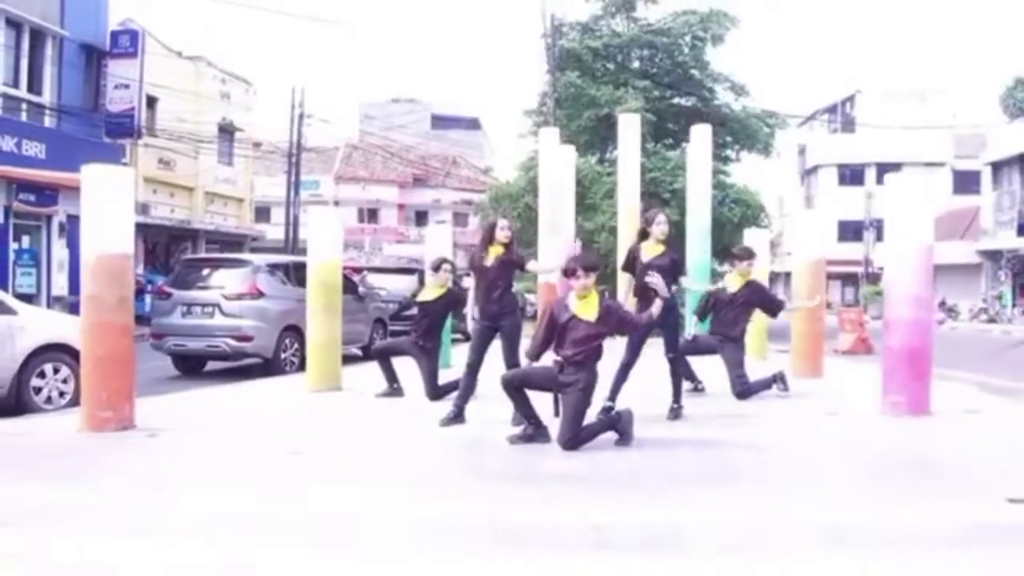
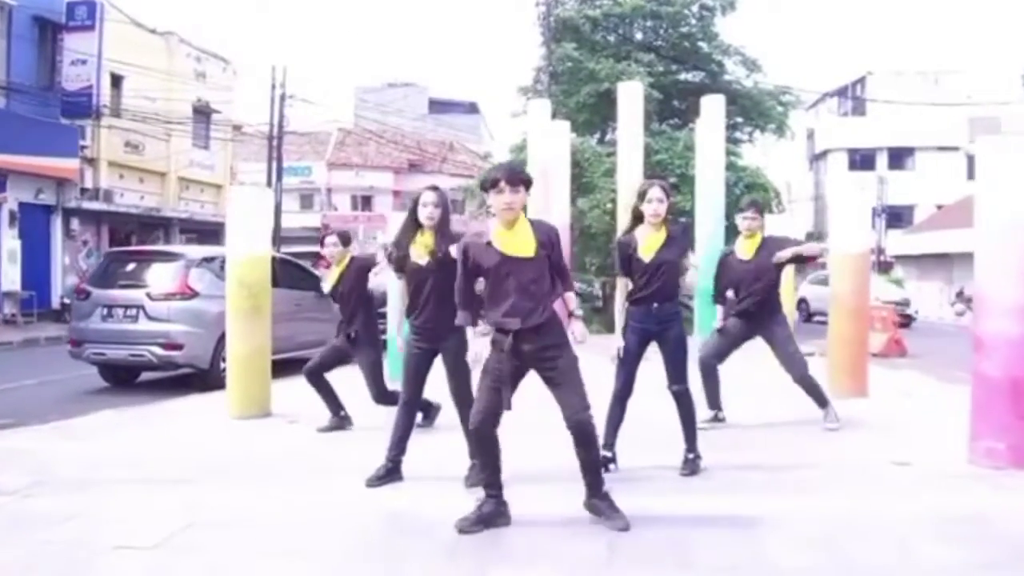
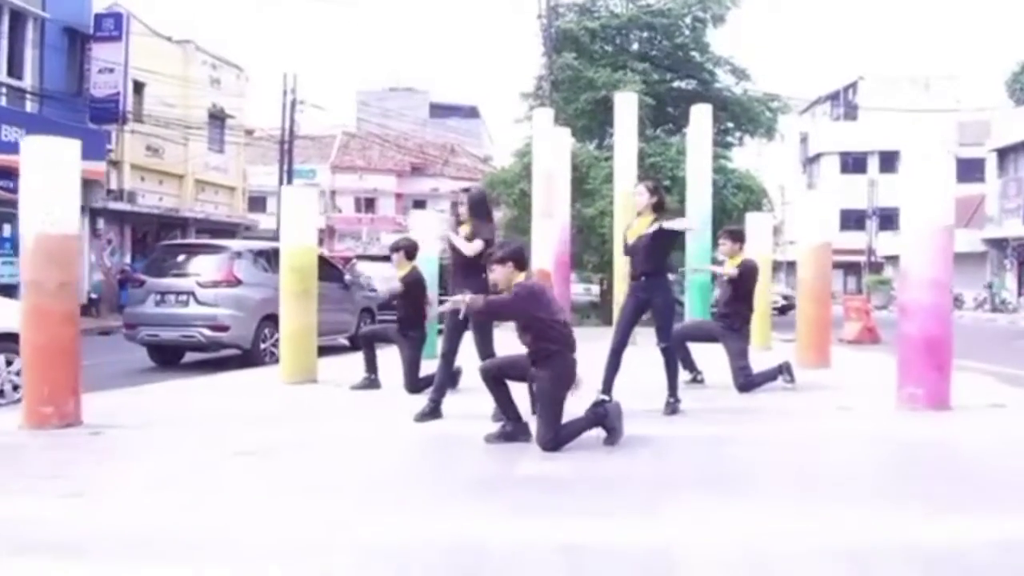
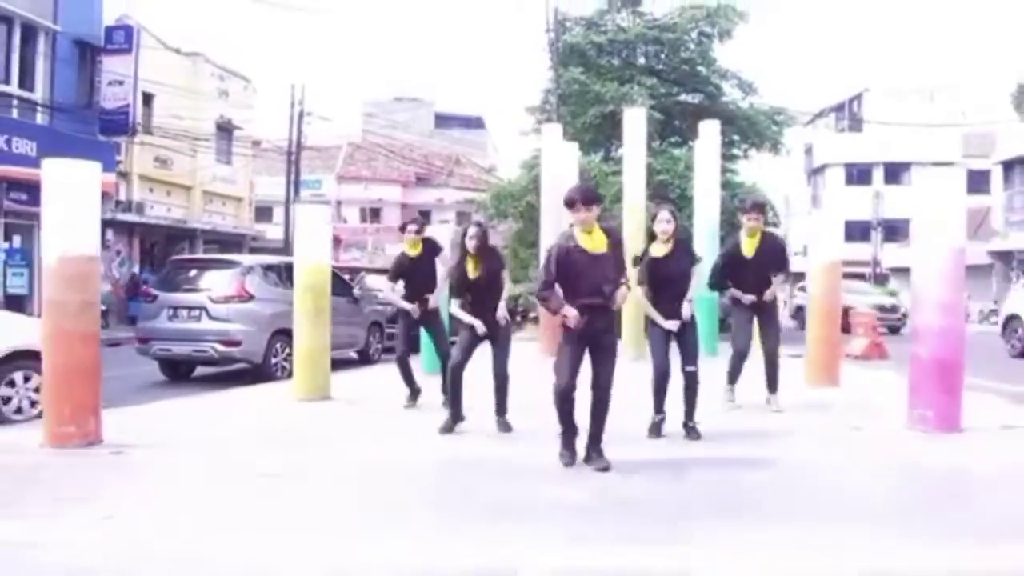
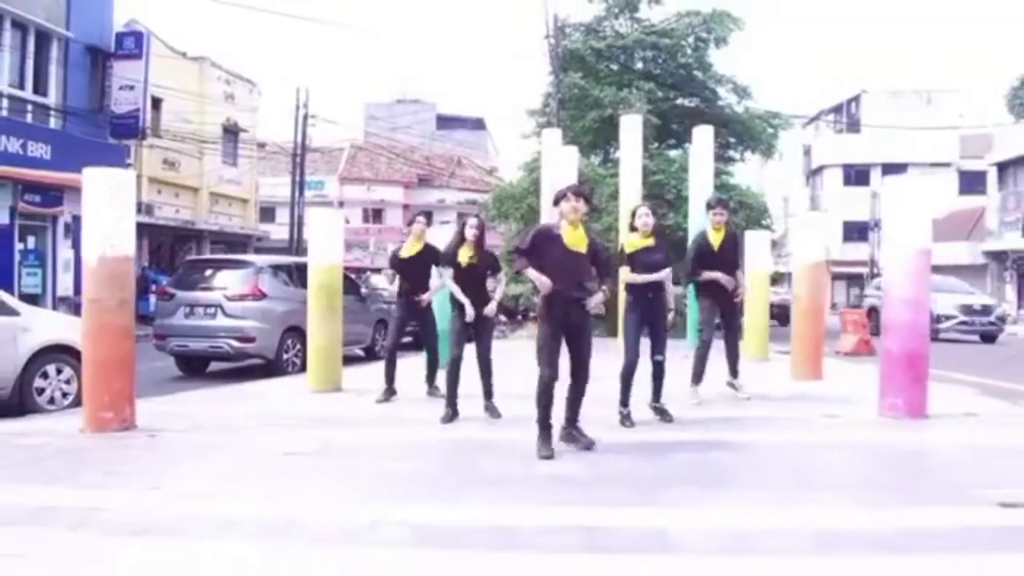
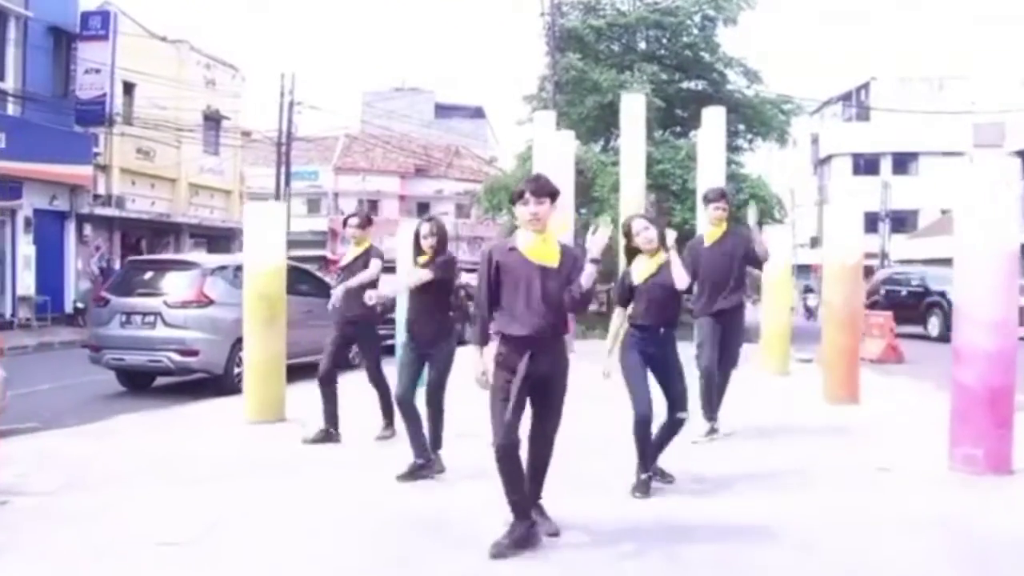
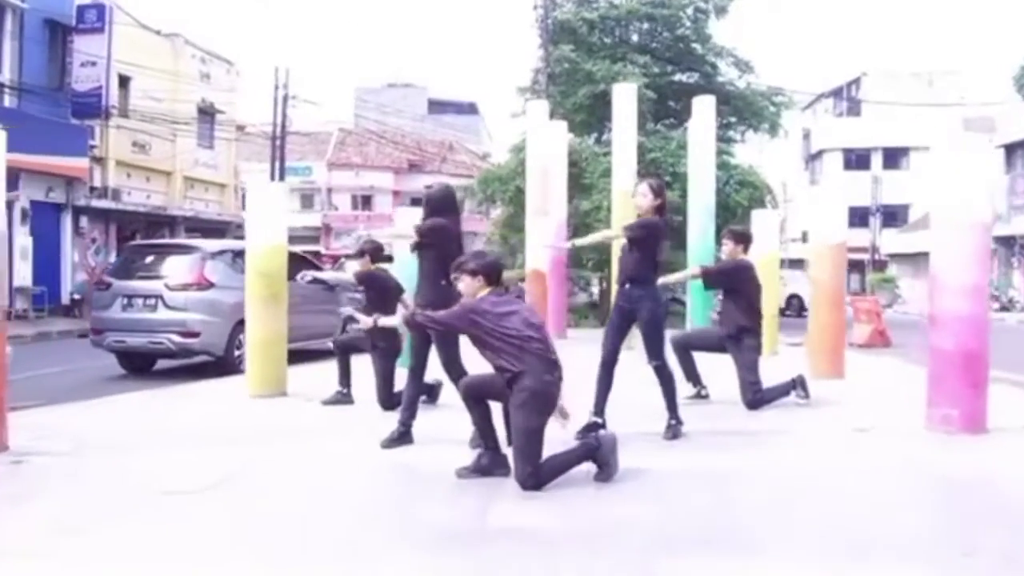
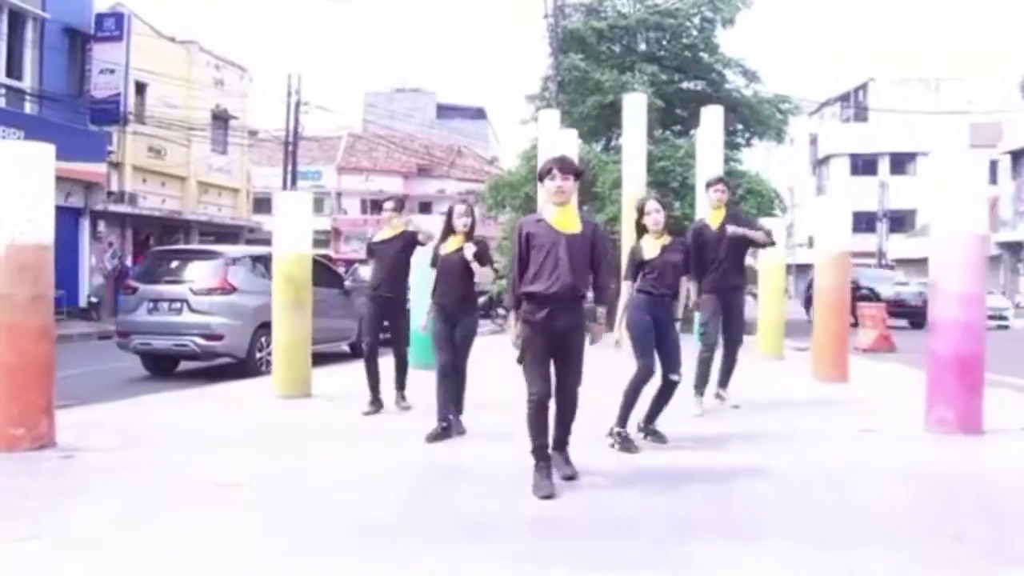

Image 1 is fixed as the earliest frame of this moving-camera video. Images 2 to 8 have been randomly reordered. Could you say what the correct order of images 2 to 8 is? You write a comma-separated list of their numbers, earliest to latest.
3, 7, 2, 4, 5, 8, 6
